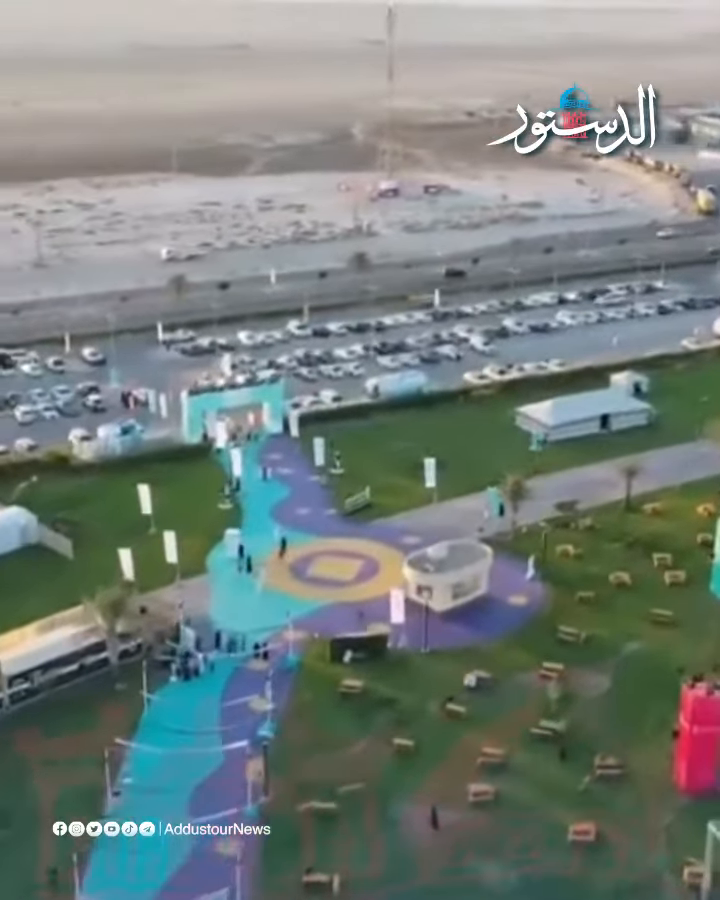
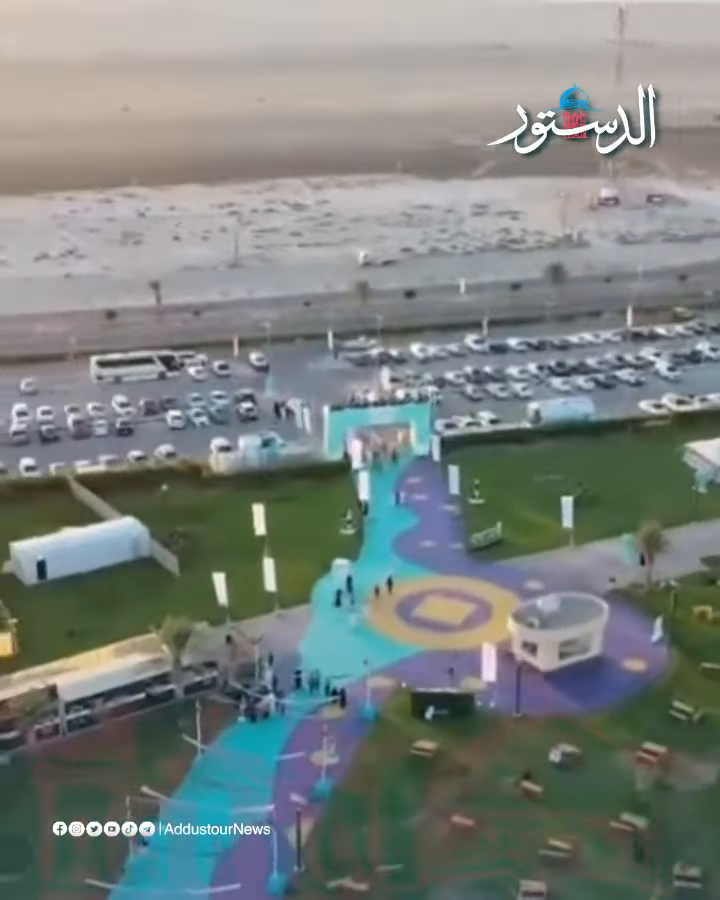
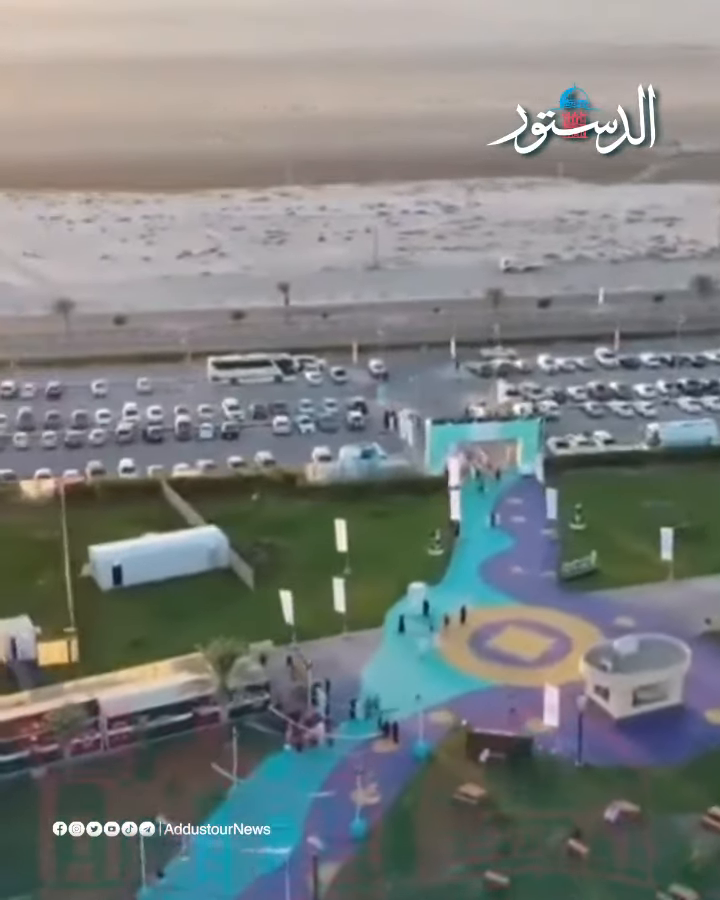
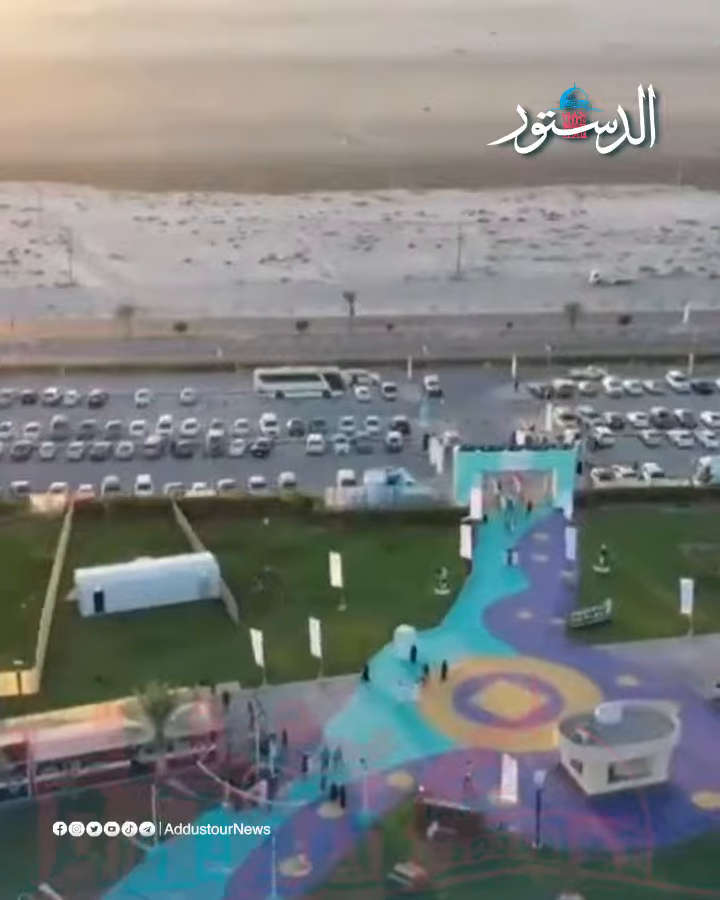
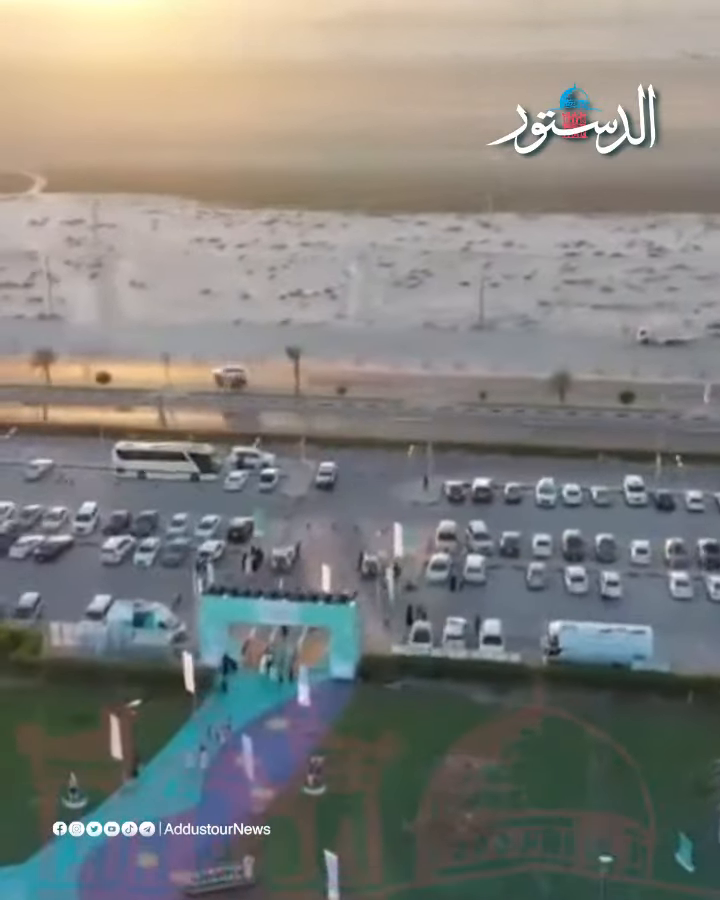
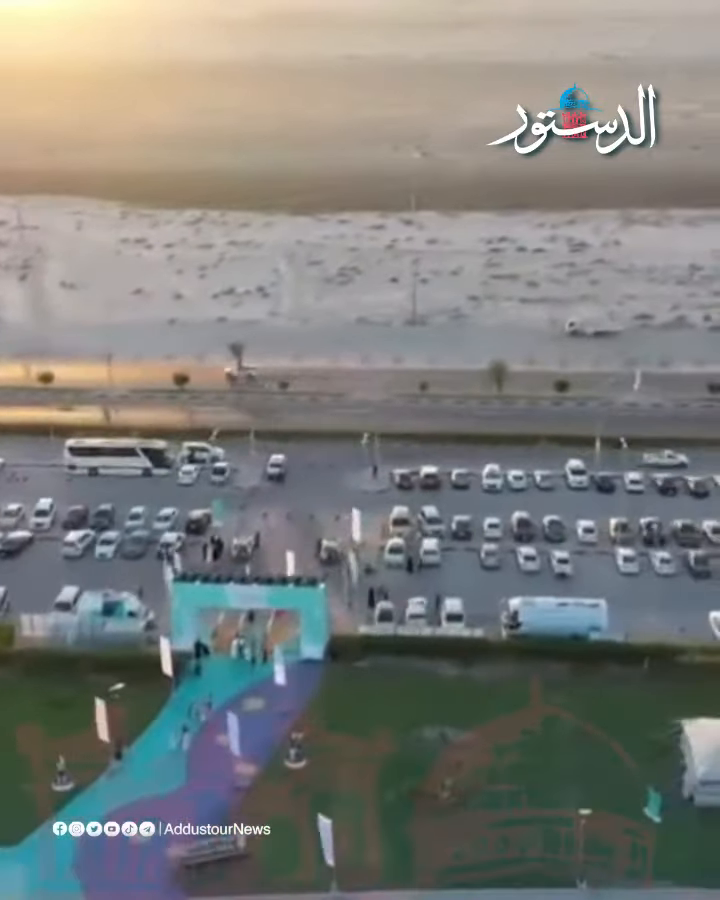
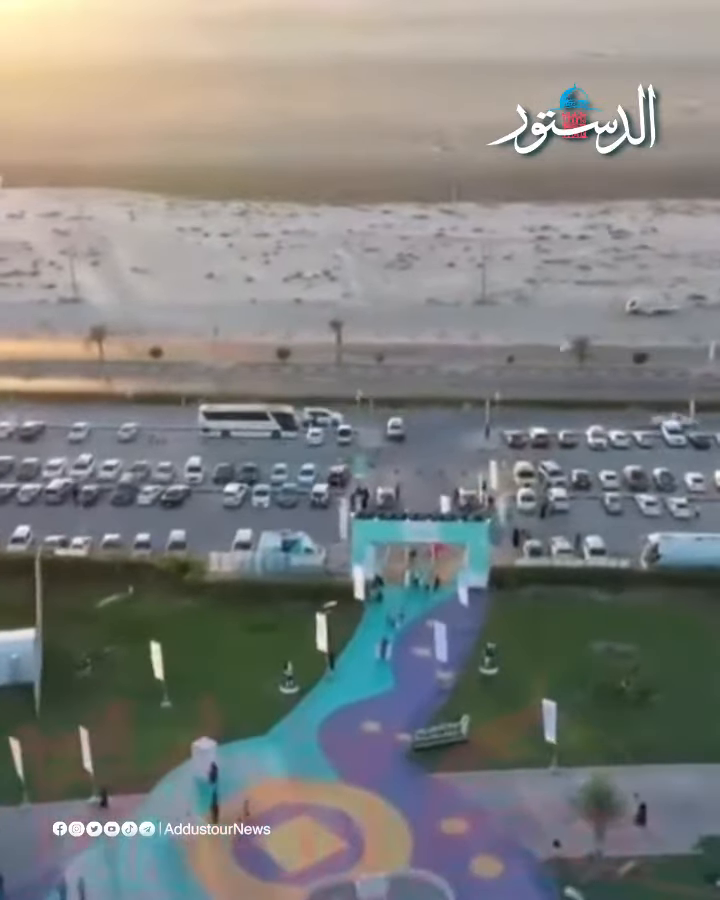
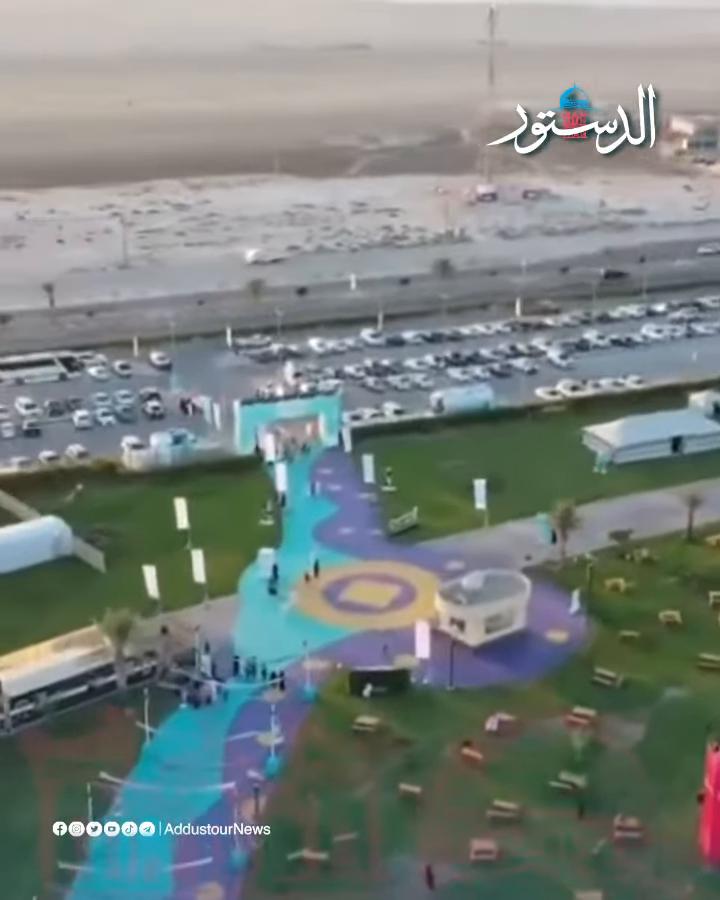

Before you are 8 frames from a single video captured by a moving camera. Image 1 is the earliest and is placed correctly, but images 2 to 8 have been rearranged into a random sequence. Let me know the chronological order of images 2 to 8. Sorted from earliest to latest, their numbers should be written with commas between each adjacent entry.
8, 2, 3, 4, 7, 6, 5
